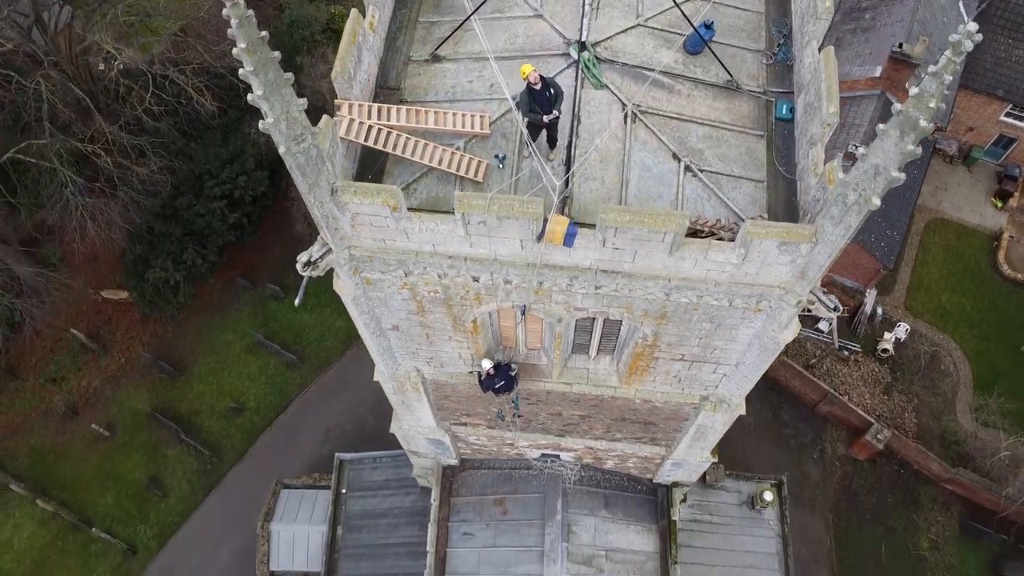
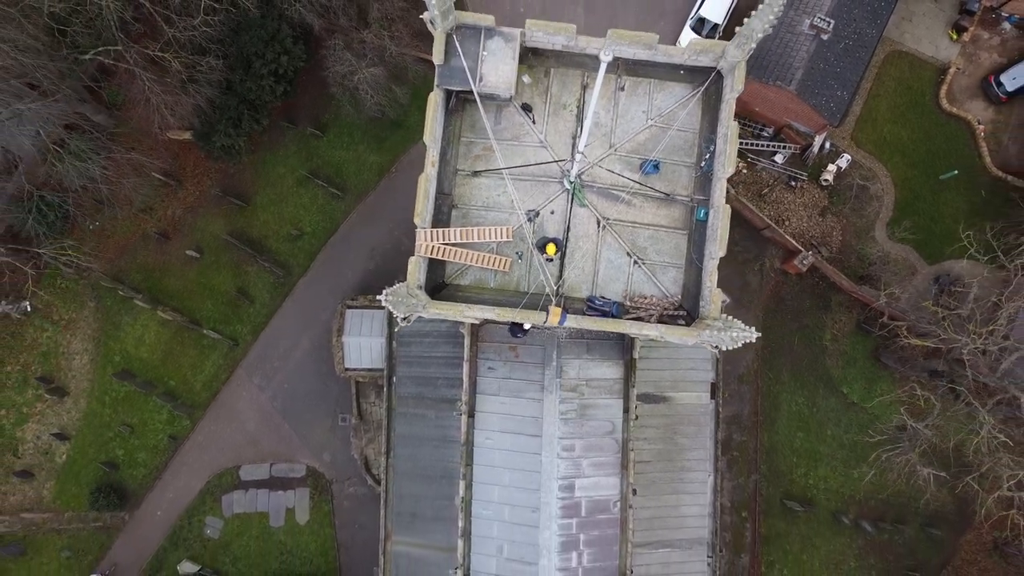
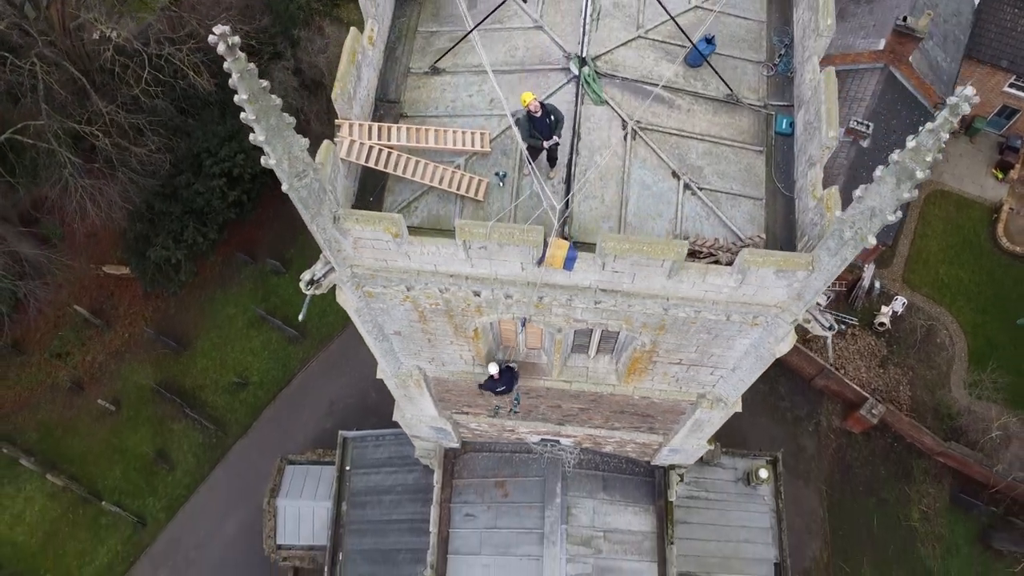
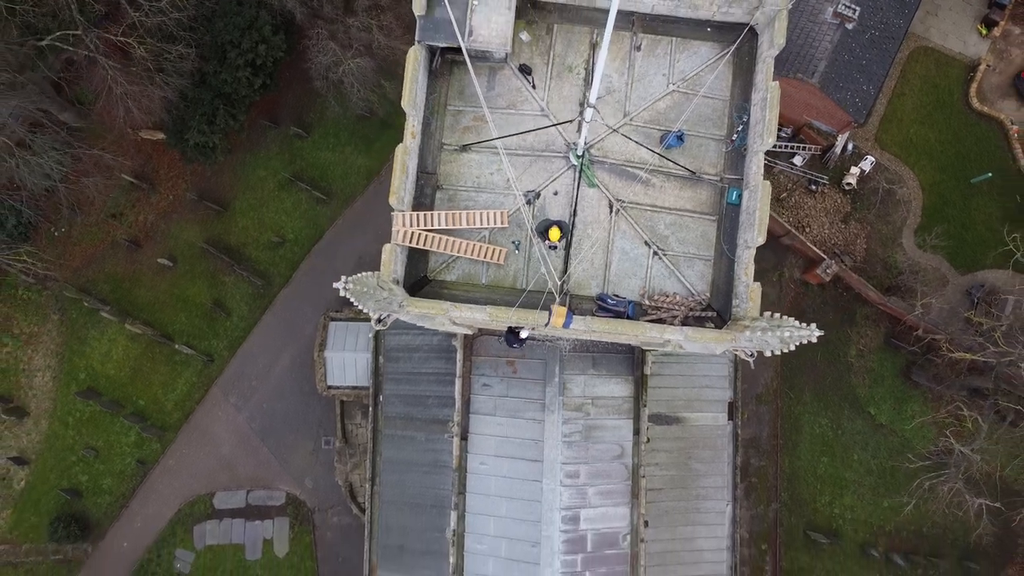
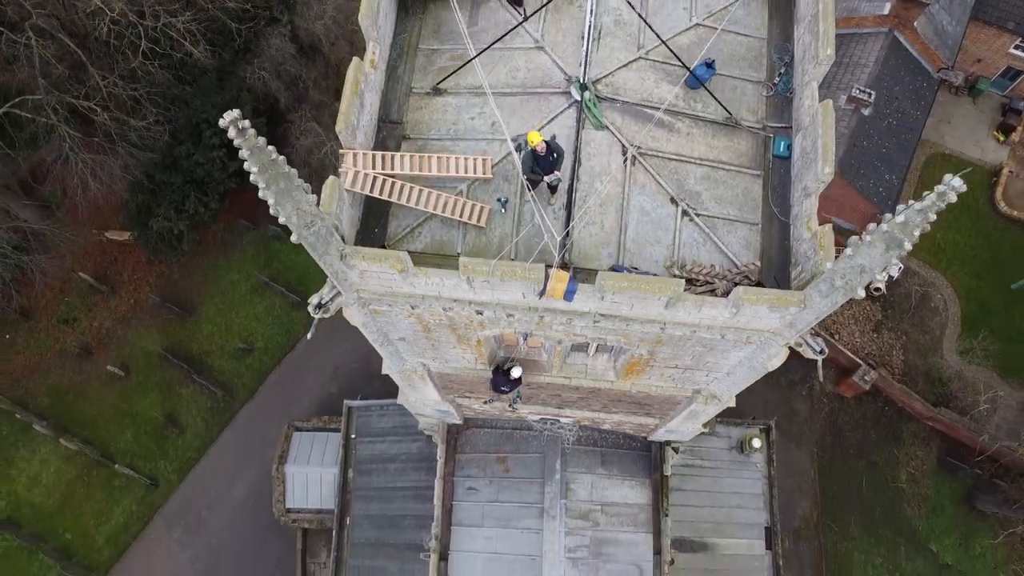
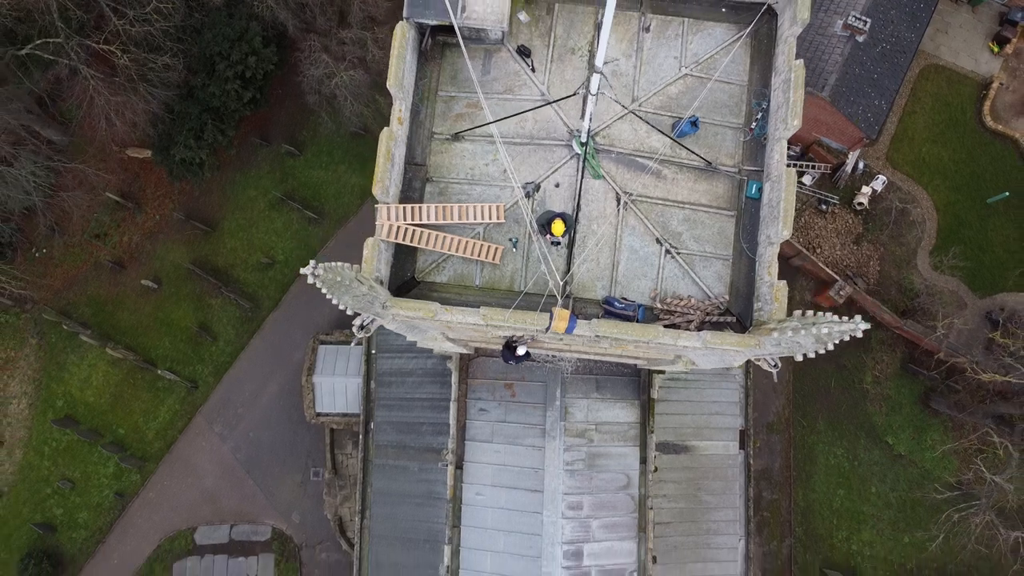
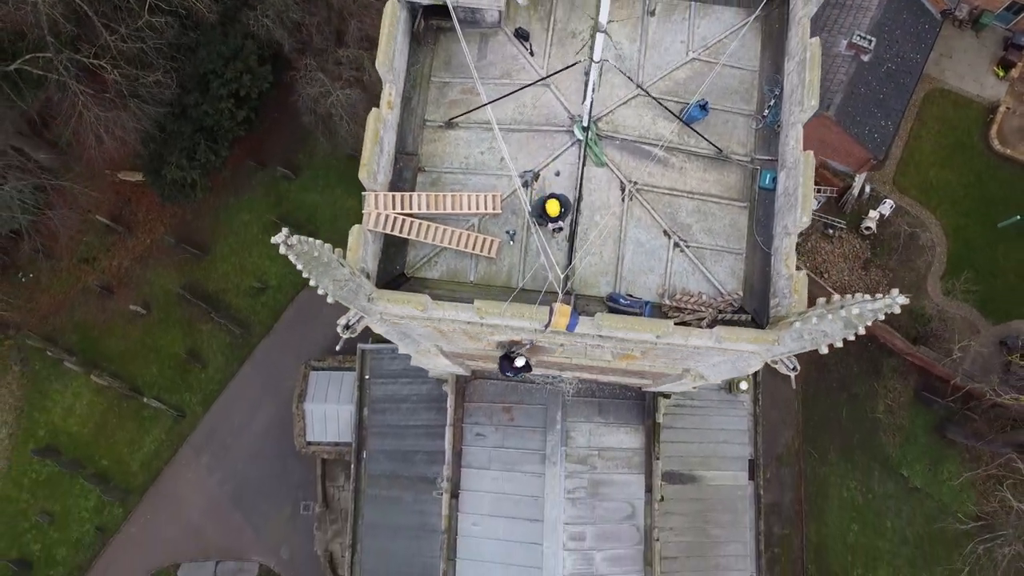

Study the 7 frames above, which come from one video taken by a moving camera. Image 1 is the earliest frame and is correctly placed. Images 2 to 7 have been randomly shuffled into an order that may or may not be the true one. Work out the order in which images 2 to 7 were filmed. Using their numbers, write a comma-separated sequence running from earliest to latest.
3, 5, 7, 6, 4, 2
